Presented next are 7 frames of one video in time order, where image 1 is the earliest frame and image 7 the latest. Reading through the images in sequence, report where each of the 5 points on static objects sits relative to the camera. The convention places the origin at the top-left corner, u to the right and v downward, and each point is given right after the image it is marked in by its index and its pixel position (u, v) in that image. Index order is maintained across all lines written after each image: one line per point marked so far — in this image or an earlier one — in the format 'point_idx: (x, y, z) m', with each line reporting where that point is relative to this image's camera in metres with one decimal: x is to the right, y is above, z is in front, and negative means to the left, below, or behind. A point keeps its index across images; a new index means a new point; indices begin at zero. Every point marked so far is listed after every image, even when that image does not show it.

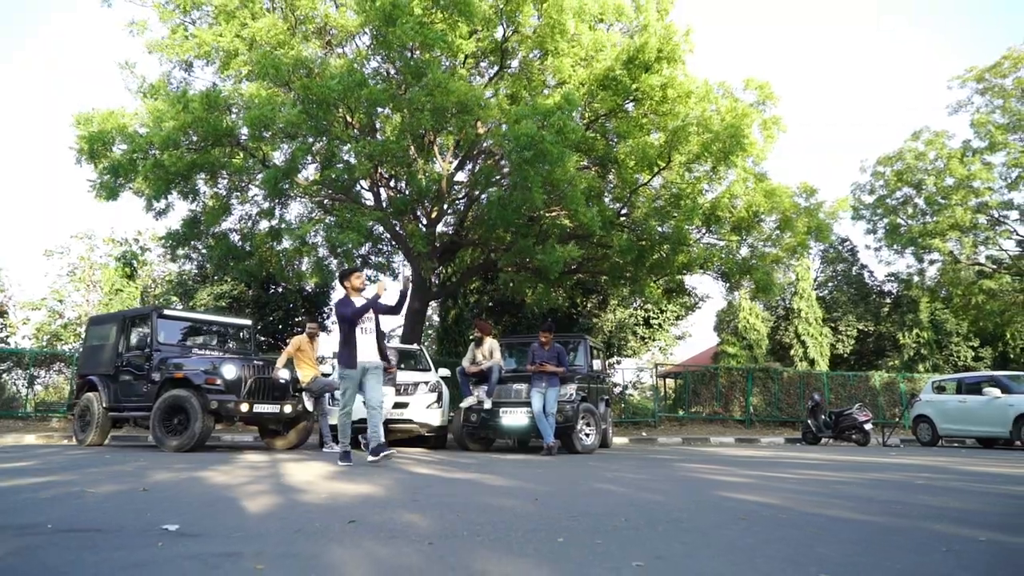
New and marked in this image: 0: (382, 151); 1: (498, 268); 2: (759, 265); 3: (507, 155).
0: (-2.8, +3.0, +15.5) m
1: (-0.4, +0.6, +19.9) m
2: (+5.7, +0.5, +16.4) m
3: (-0.1, +2.8, +14.4) m
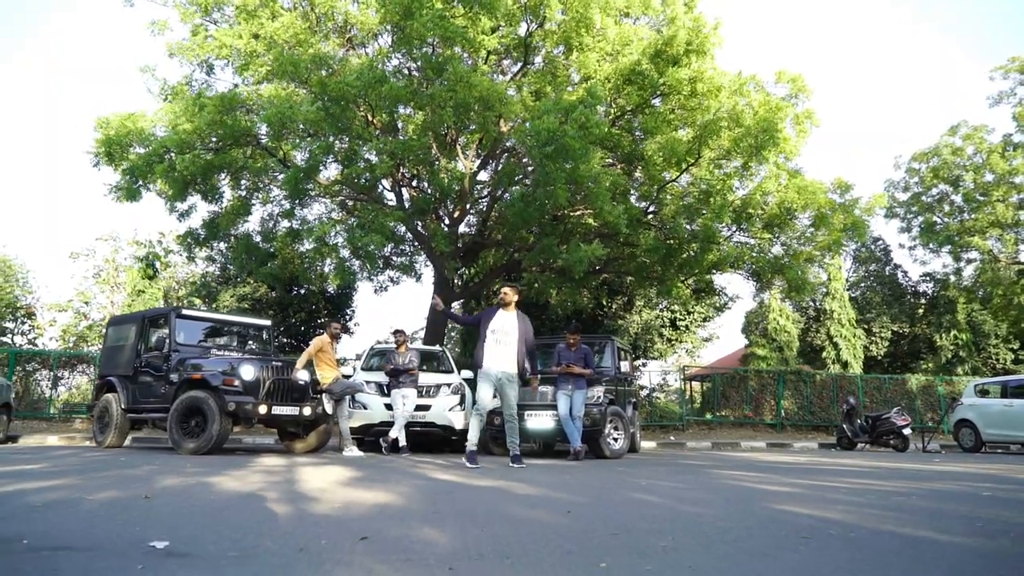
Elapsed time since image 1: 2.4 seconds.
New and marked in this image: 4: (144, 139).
0: (-2.3, +3.0, +15.2) m
1: (+0.3, +0.6, +19.5) m
2: (+6.3, +0.5, +15.8) m
3: (+0.3, +2.8, +14.0) m
4: (-7.8, +3.3, +14.8) m
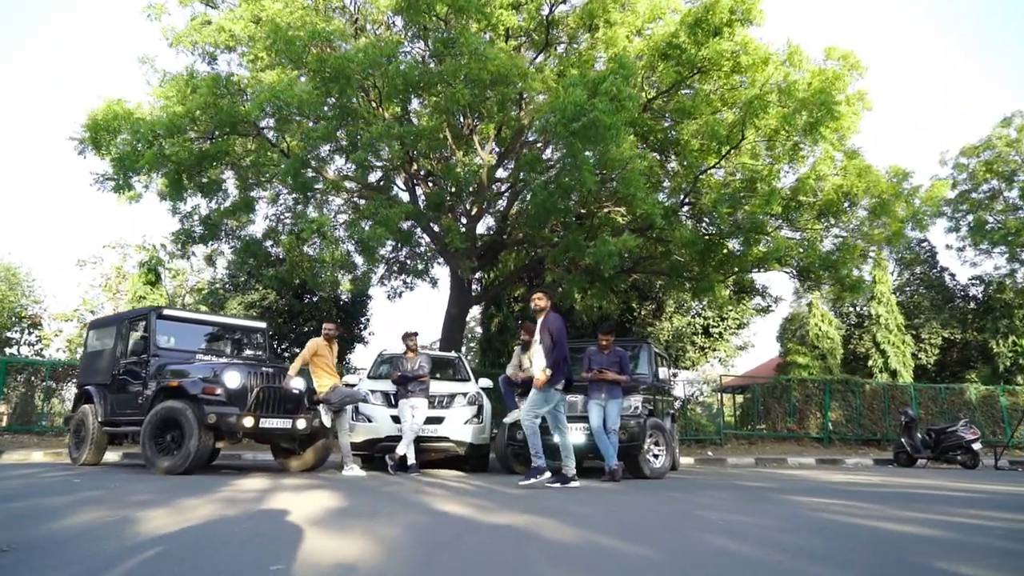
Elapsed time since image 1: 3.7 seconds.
0: (-1.9, +3.0, +13.8) m
1: (+0.8, +0.5, +18.0) m
2: (+6.7, +0.6, +14.1) m
3: (+0.7, +2.8, +12.6) m
4: (-7.4, +3.2, +13.6) m
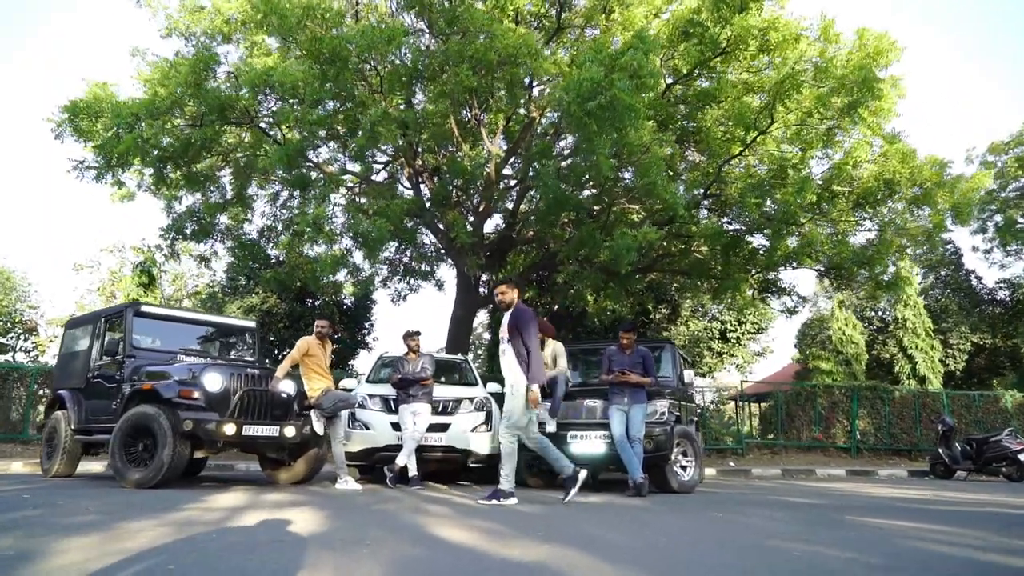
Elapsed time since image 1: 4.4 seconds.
0: (-1.7, +3.0, +12.9) m
1: (+1.1, +0.5, +17.0) m
2: (+6.9, +0.6, +13.1) m
3: (+0.9, +2.9, +11.6) m
4: (-7.2, +3.3, +12.8) m
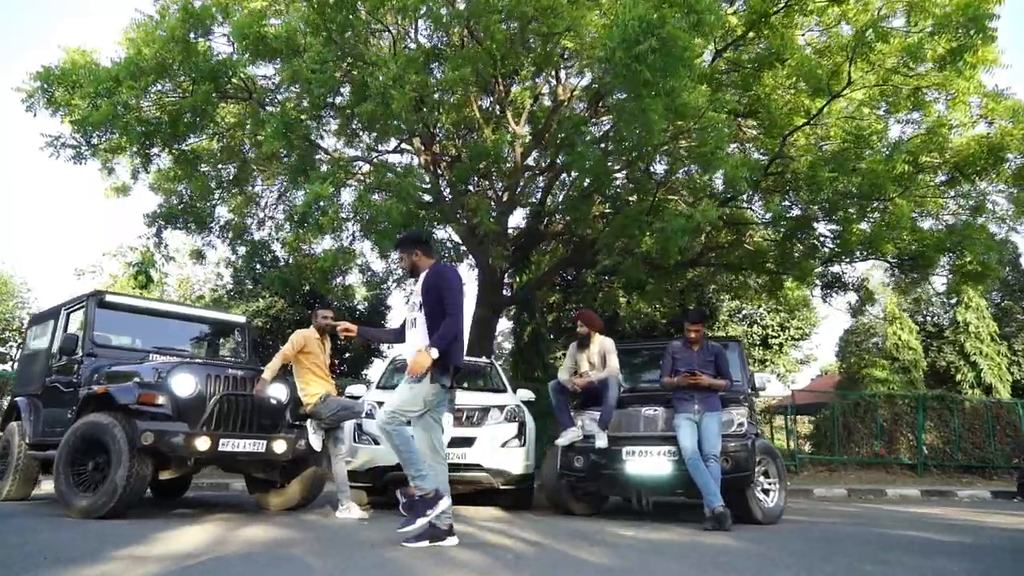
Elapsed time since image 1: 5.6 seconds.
0: (-1.2, +3.2, +11.3) m
1: (+1.7, +0.5, +15.3) m
2: (+7.4, +0.8, +11.2) m
3: (+1.4, +3.0, +10.0) m
4: (-6.7, +3.4, +11.3) m
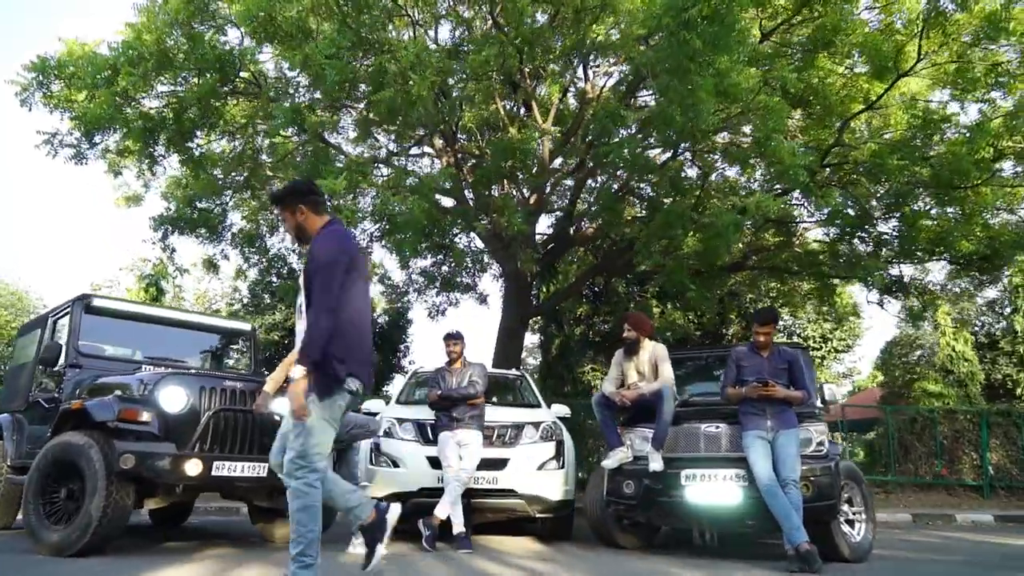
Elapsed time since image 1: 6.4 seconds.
0: (-0.8, +3.1, +10.4) m
1: (+2.3, +0.4, +14.3) m
2: (+7.9, +0.8, +10.1) m
3: (+1.8, +3.0, +9.0) m
4: (-6.3, +3.2, +10.6) m
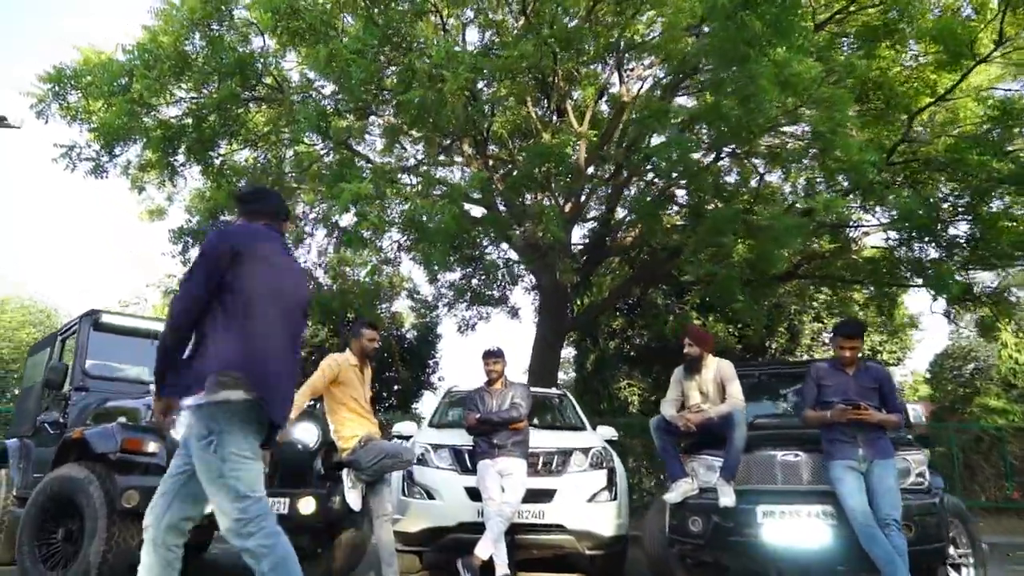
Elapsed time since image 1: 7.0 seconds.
0: (-0.3, +2.9, +9.8) m
1: (+2.9, +0.2, +13.5) m
2: (+8.4, +0.7, +9.1) m
3: (+2.2, +2.9, +8.3) m
4: (-5.8, +3.0, +10.2) m
